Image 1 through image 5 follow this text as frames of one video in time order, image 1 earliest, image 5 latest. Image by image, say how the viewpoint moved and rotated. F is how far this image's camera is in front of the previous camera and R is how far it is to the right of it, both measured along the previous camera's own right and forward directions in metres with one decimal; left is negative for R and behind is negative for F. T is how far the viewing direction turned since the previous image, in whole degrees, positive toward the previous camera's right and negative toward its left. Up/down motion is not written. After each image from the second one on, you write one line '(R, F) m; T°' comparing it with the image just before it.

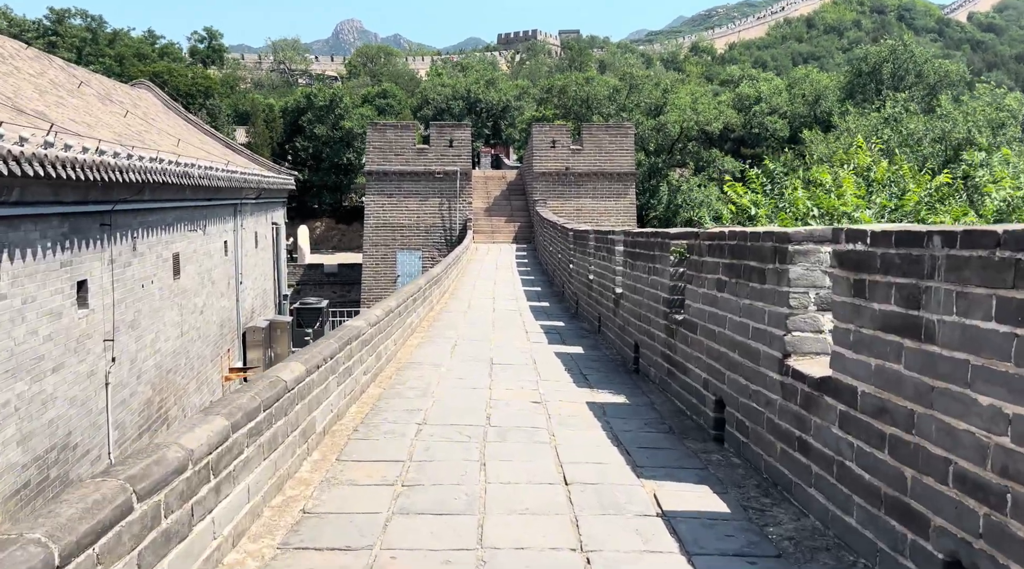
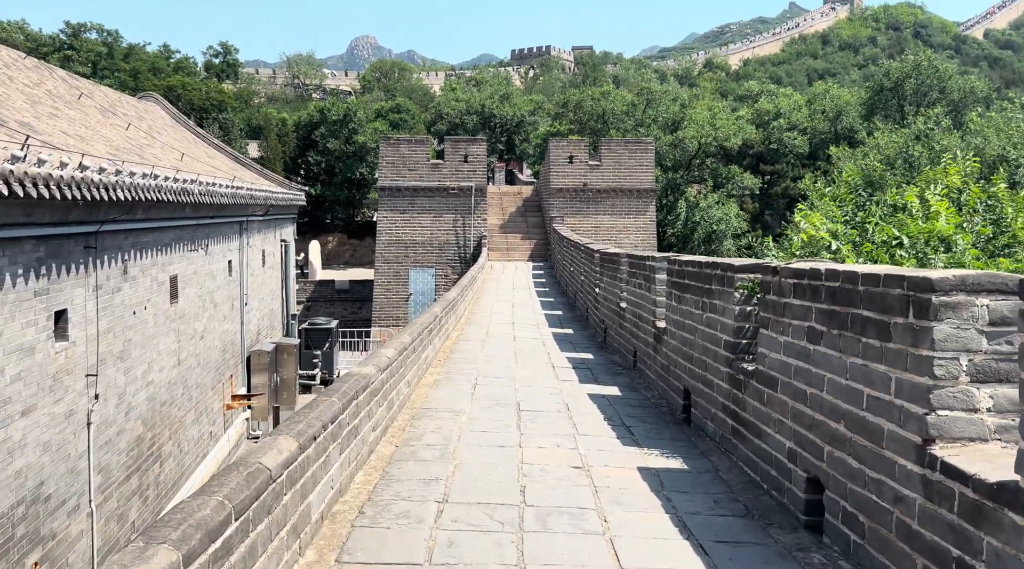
(-0.1, +0.8) m; -1°
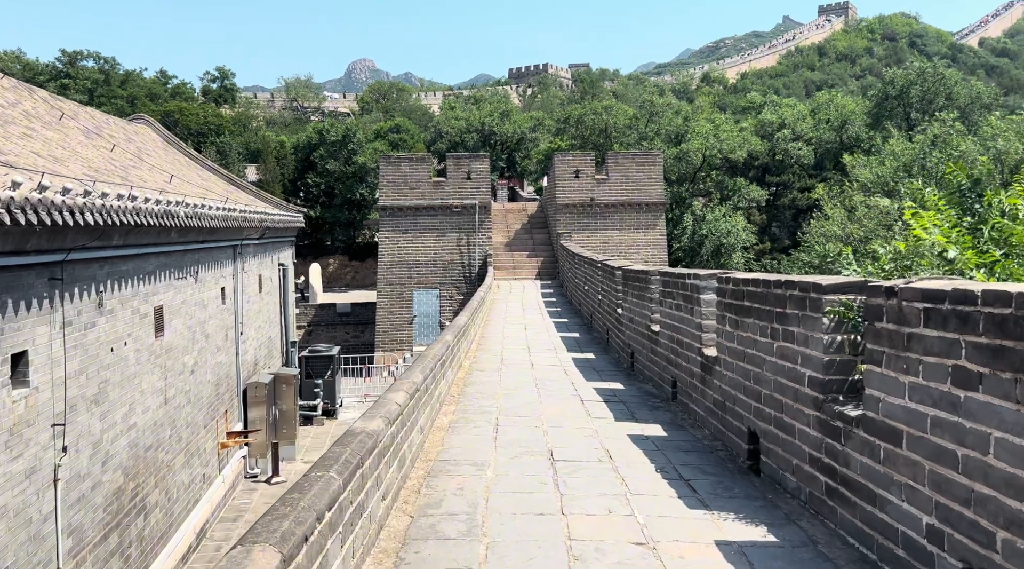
(-0.2, +0.8) m; 0°
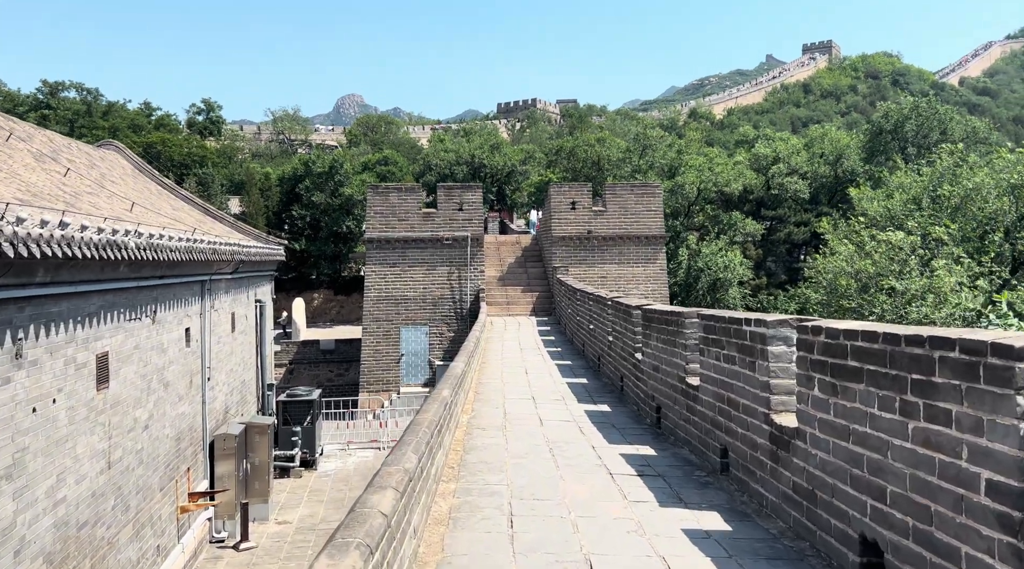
(-0.2, +1.2) m; +1°
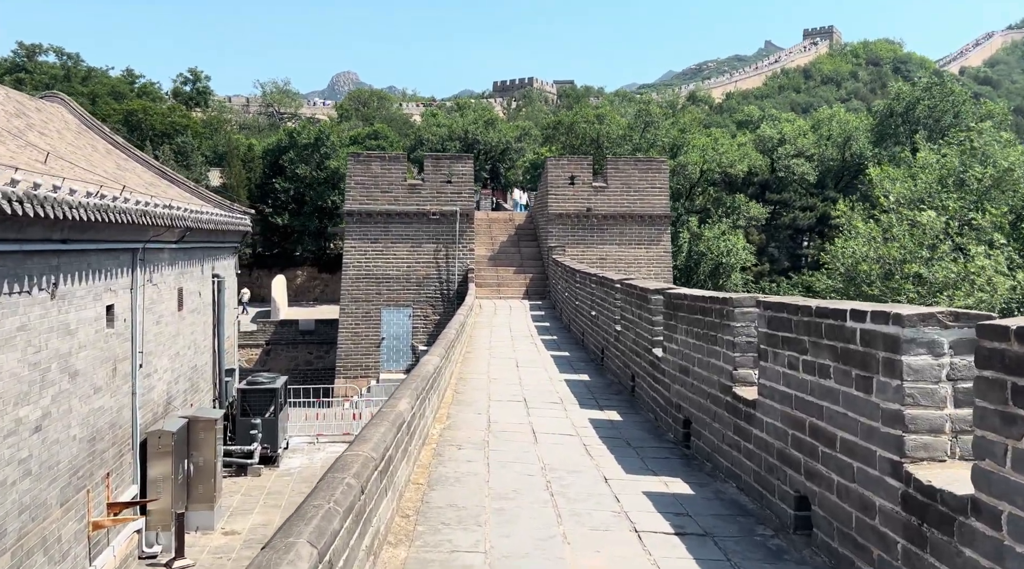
(0.0, +1.7) m; +1°
